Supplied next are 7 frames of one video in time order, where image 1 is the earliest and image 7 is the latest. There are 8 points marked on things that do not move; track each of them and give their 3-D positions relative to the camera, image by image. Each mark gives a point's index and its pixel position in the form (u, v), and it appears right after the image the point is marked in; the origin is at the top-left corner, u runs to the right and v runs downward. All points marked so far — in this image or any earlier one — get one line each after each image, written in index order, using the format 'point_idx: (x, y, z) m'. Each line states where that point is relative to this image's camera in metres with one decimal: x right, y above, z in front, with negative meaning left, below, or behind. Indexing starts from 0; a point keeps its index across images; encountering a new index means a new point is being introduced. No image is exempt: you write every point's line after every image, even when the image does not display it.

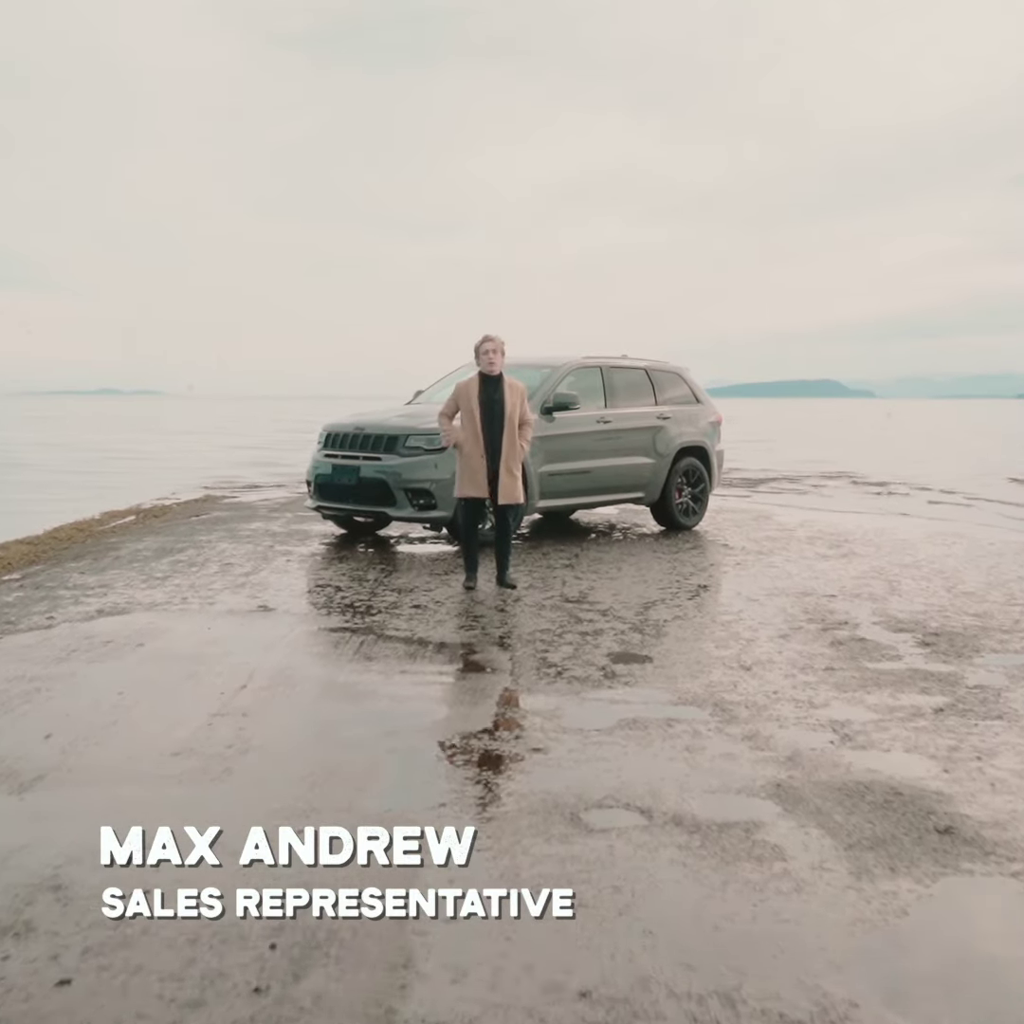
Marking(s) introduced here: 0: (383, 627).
0: (-0.6, -0.6, +7.6) m
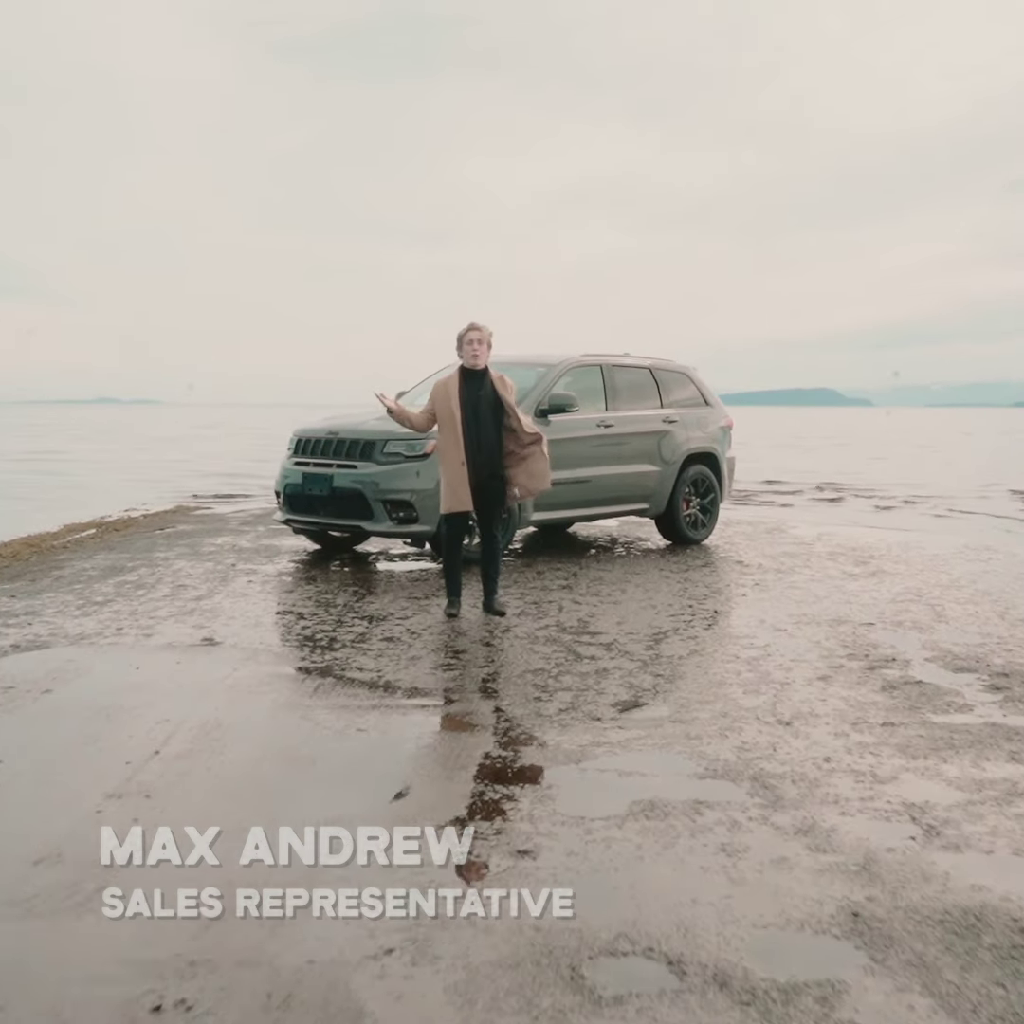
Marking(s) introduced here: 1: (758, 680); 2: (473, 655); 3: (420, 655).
0: (-0.7, -0.6, +6.4) m
1: (+1.0, -0.7, +5.9) m
2: (-0.2, -0.6, +6.6) m
3: (-0.4, -0.6, +6.6) m
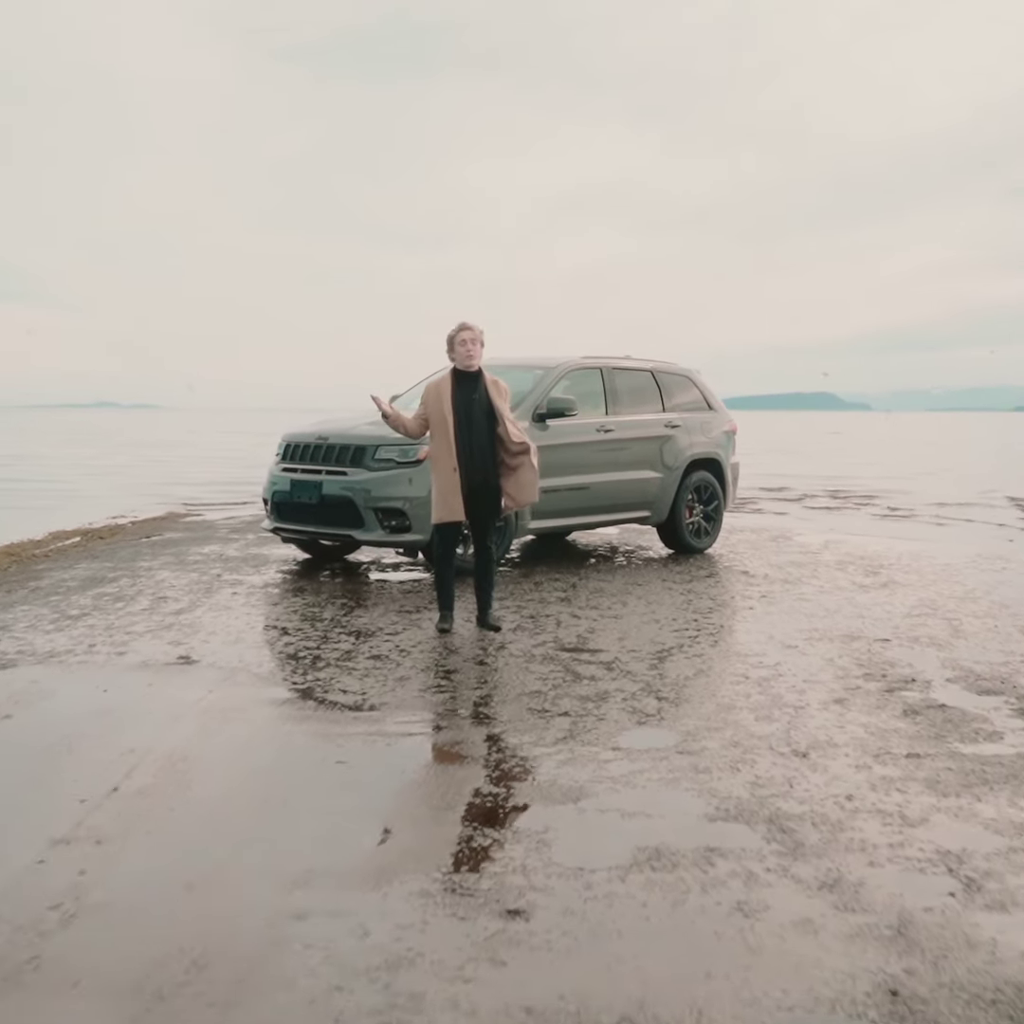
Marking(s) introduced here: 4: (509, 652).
0: (-0.7, -0.7, +6.0) m
1: (+1.0, -0.7, +5.5) m
2: (-0.2, -0.7, +6.2) m
3: (-0.4, -0.7, +6.2) m
4: (0.0, -0.6, +6.8) m
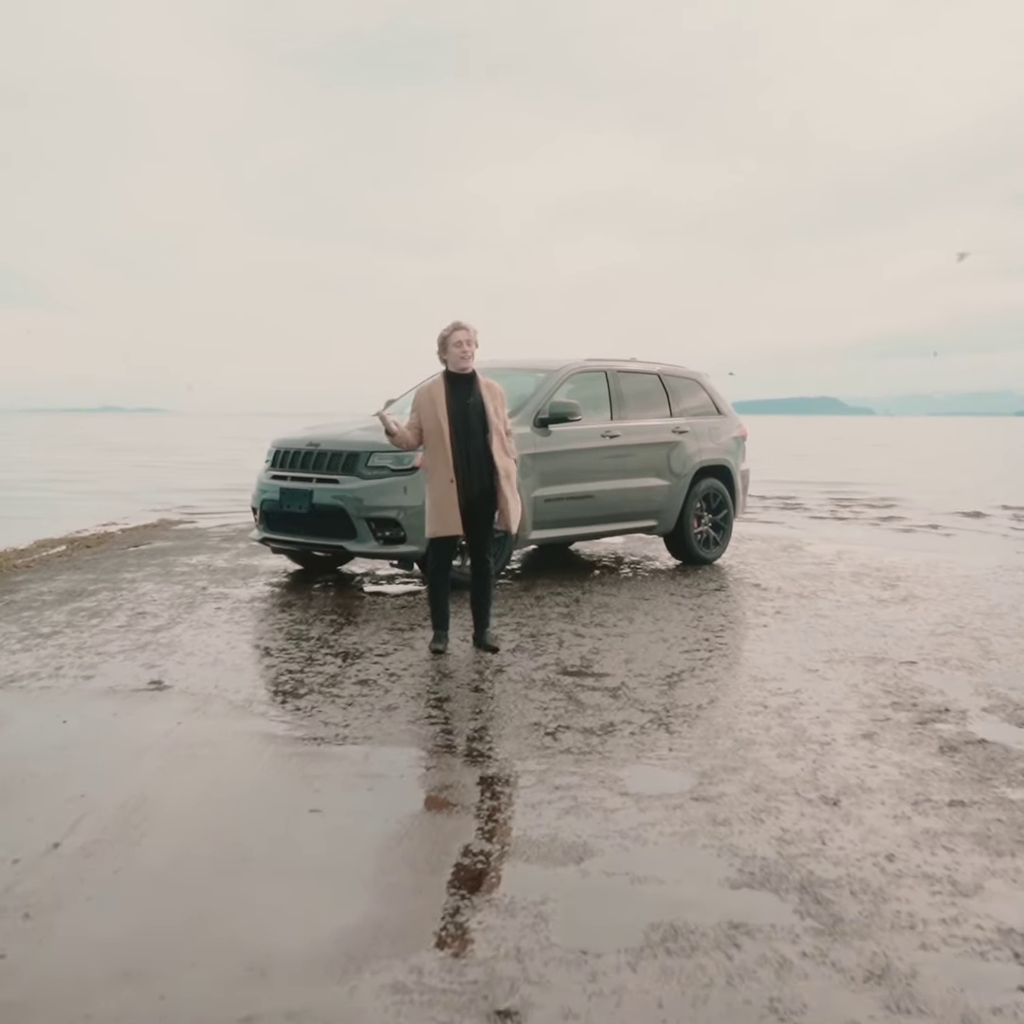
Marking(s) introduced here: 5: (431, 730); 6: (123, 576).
0: (-0.7, -0.7, +5.5) m
1: (+0.9, -0.8, +5.0) m
2: (-0.2, -0.7, +5.7) m
3: (-0.4, -0.7, +5.7) m
4: (0.0, -0.7, +6.3) m
5: (-0.3, -0.8, +5.2) m
6: (-2.6, -0.4, +10.2) m
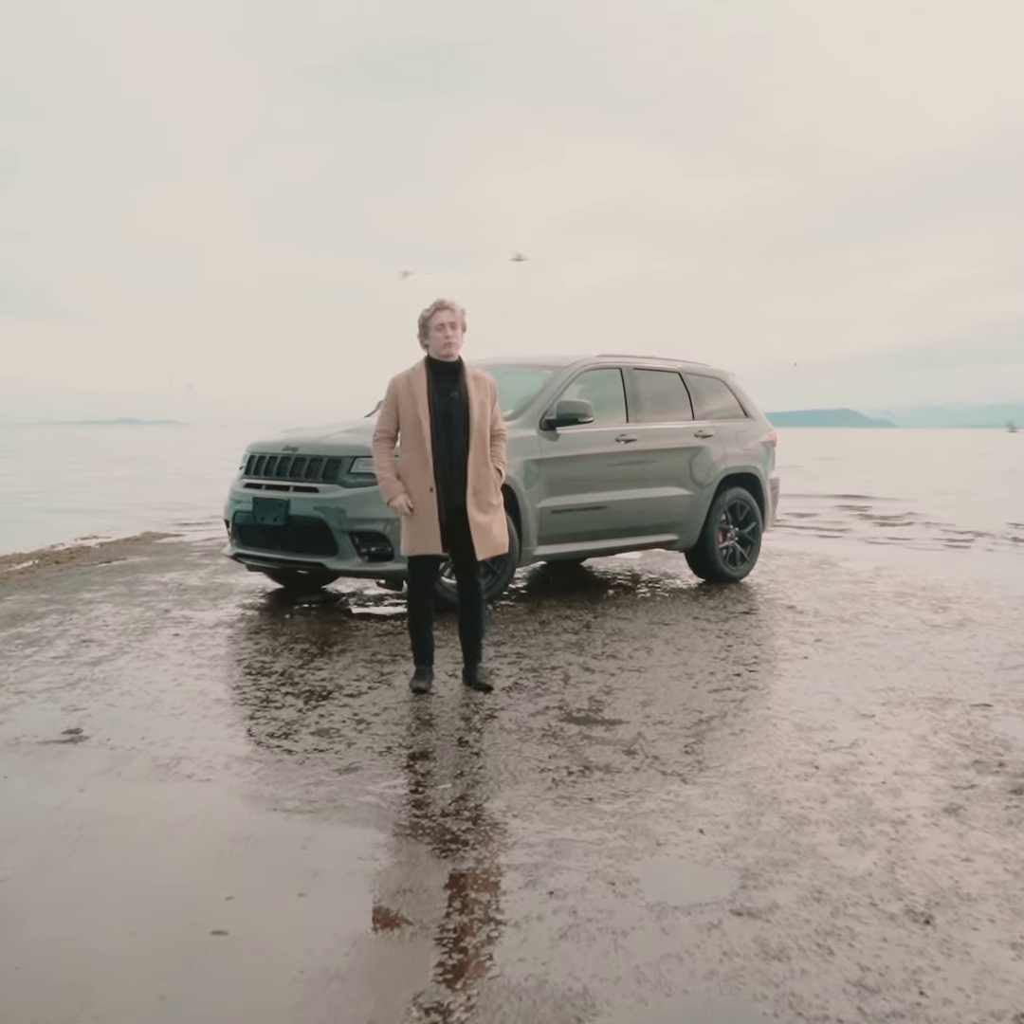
0: (-0.8, -0.8, +4.5) m
1: (+0.9, -0.8, +3.9) m
2: (-0.2, -0.8, +4.6) m
3: (-0.5, -0.8, +4.6) m
4: (0.0, -0.7, +5.2) m
5: (-0.3, -0.8, +4.1) m
6: (-2.6, -0.5, +9.1) m
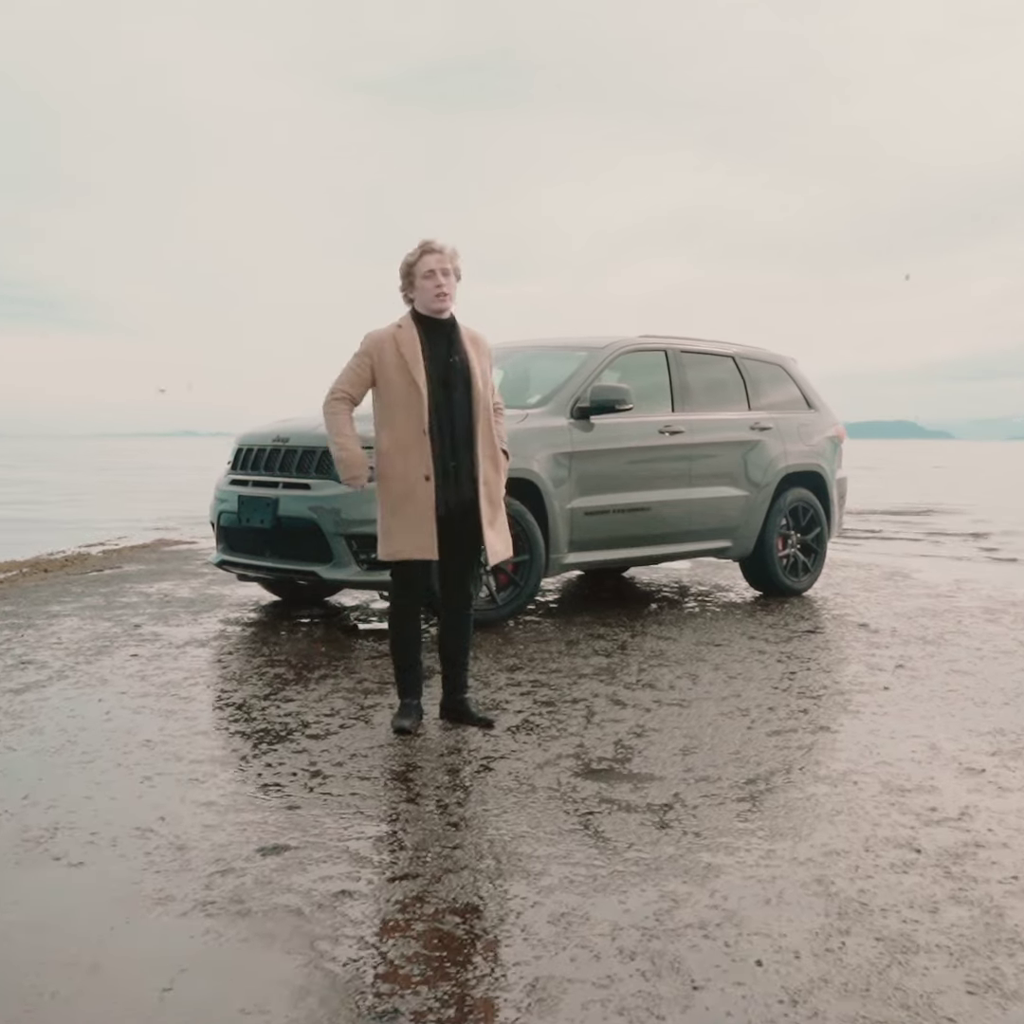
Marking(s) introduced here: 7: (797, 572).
0: (-0.8, -0.8, +3.3) m
1: (+0.9, -0.8, +2.7) m
2: (-0.3, -0.7, +3.4) m
3: (-0.5, -0.7, +3.4) m
4: (0.0, -0.7, +4.0) m
5: (-0.4, -0.8, +2.9) m
6: (-2.5, -0.5, +8.0) m
7: (+1.8, -0.4, +9.3) m
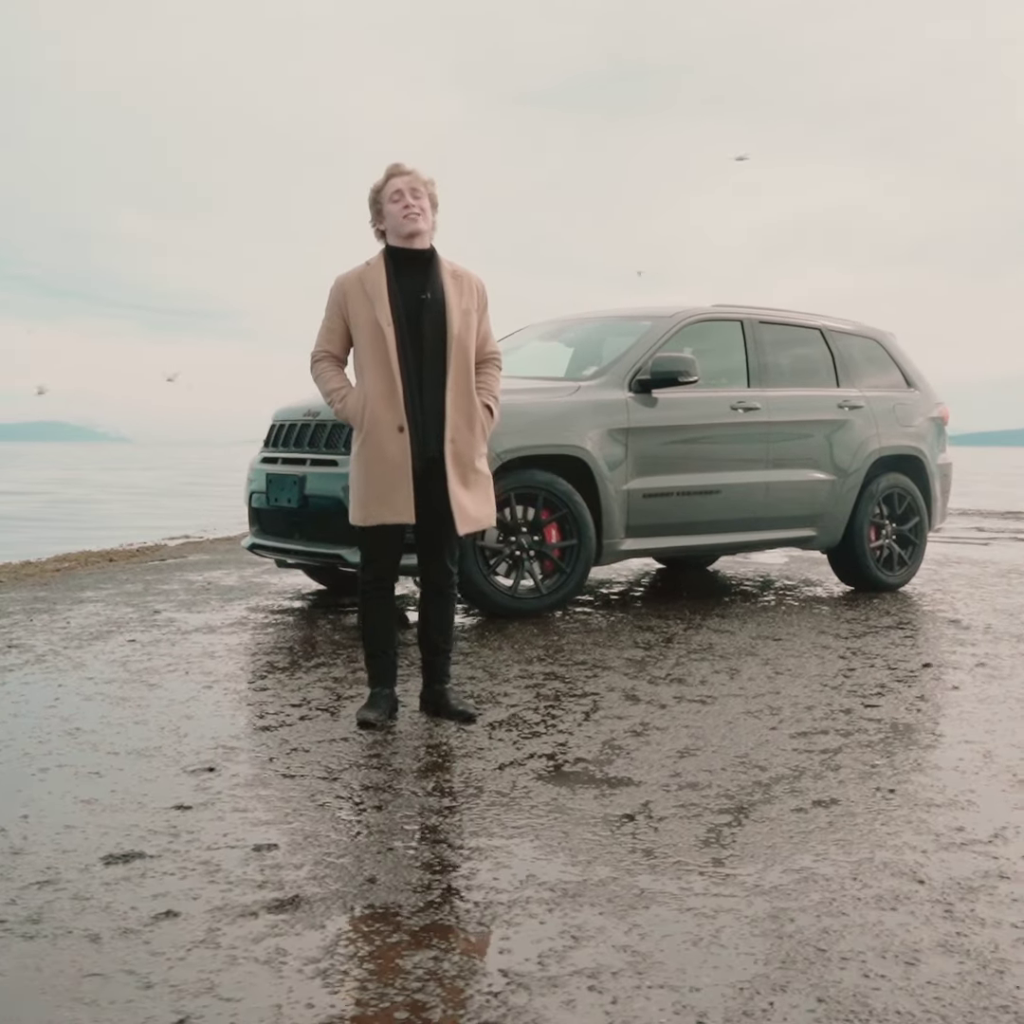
0: (-1.0, -0.6, +2.8) m
1: (+0.6, -0.7, +2.0) m
2: (-0.4, -0.6, +2.8) m
3: (-0.7, -0.6, +2.9) m
4: (-0.1, -0.6, +3.4) m
5: (-0.6, -0.6, +2.3) m
6: (-2.2, -0.4, +7.6) m
7: (+2.2, -0.3, +8.5) m
